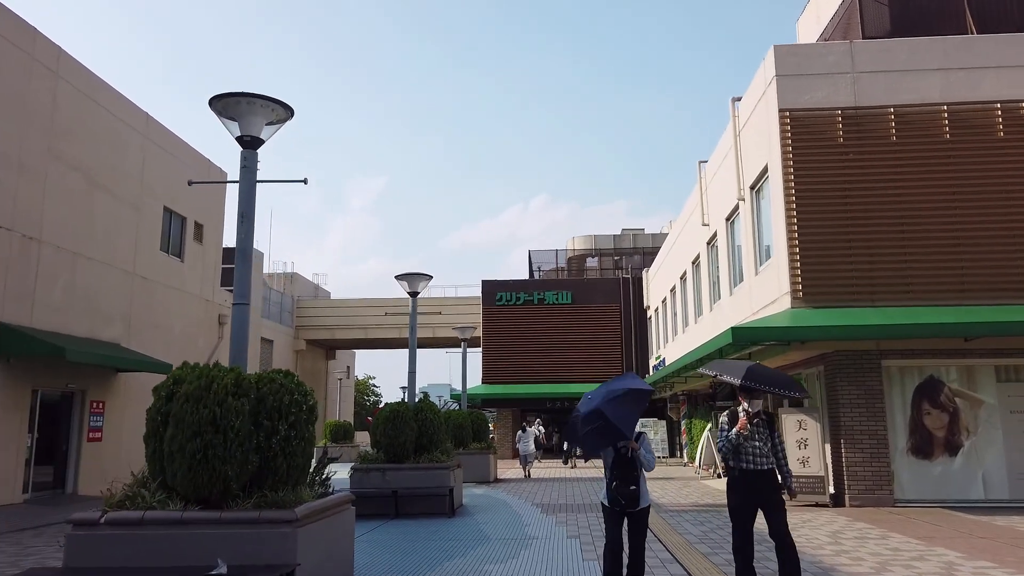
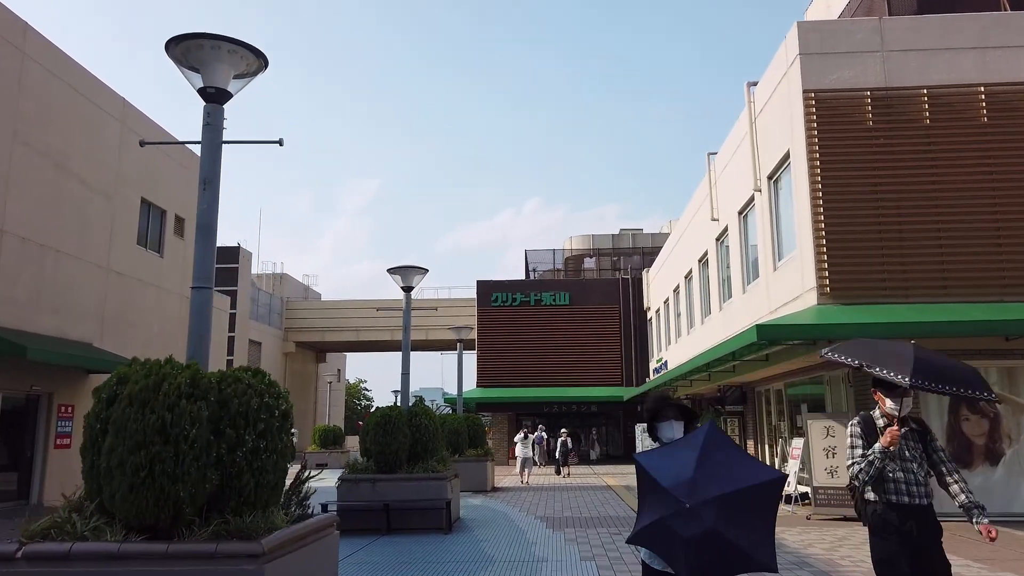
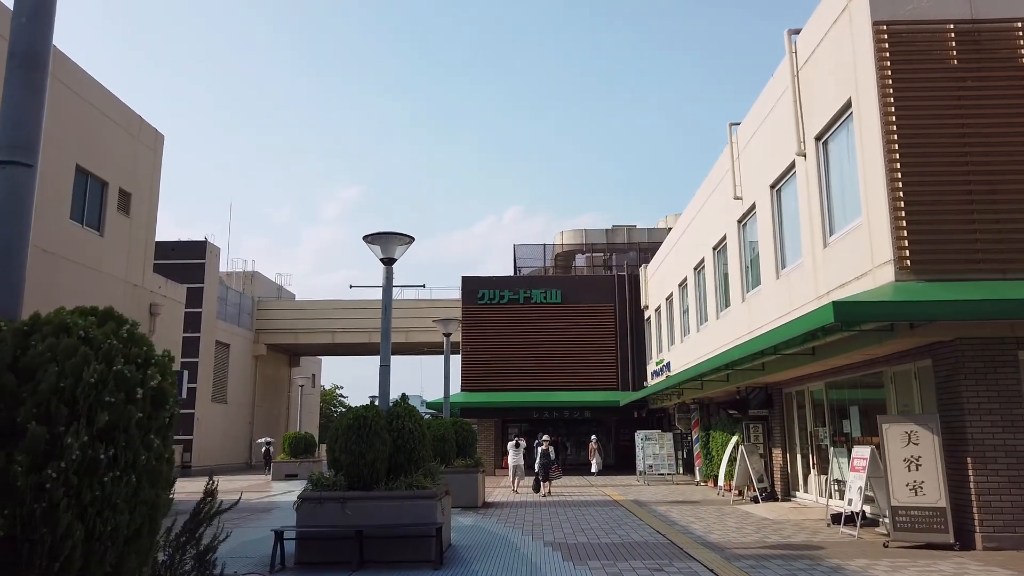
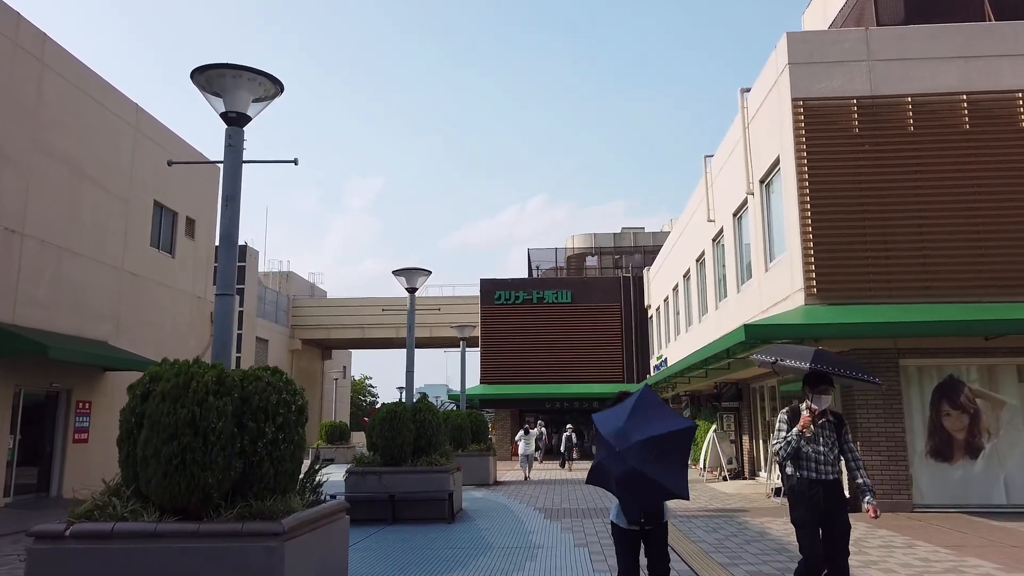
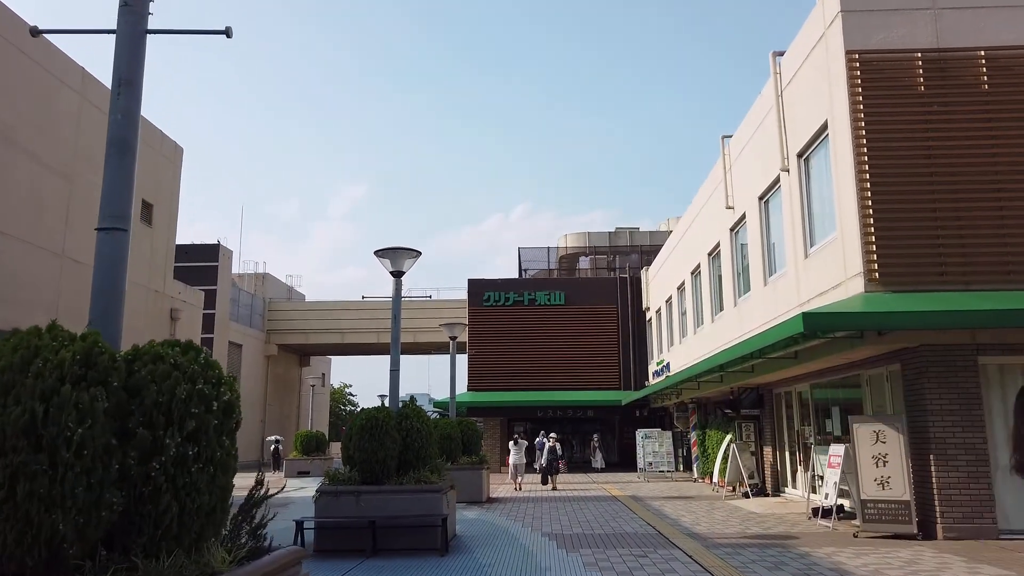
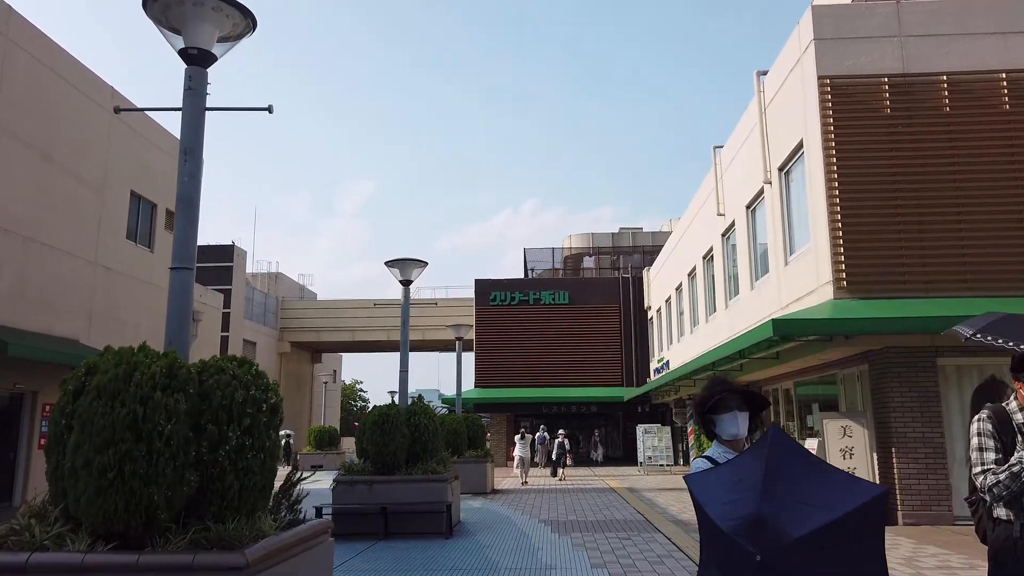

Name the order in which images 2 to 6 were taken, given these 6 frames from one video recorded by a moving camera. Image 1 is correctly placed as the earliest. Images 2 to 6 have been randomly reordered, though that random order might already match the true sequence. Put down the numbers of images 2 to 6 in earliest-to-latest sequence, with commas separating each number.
4, 2, 6, 5, 3
